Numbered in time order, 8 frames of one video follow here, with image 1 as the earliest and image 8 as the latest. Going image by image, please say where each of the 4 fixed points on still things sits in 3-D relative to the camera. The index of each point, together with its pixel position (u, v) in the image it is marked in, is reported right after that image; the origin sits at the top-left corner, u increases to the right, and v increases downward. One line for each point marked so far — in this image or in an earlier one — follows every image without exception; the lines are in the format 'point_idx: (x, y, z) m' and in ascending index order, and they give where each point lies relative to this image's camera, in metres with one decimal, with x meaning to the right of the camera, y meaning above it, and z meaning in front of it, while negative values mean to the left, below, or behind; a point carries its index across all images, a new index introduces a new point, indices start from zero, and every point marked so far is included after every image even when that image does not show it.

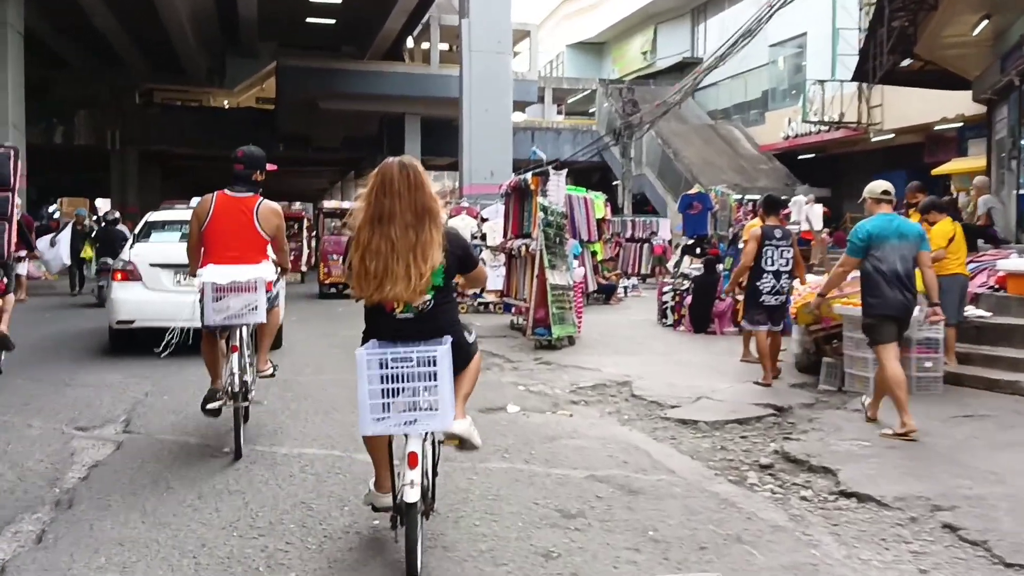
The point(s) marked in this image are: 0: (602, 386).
0: (+0.9, -1.0, +8.4) m
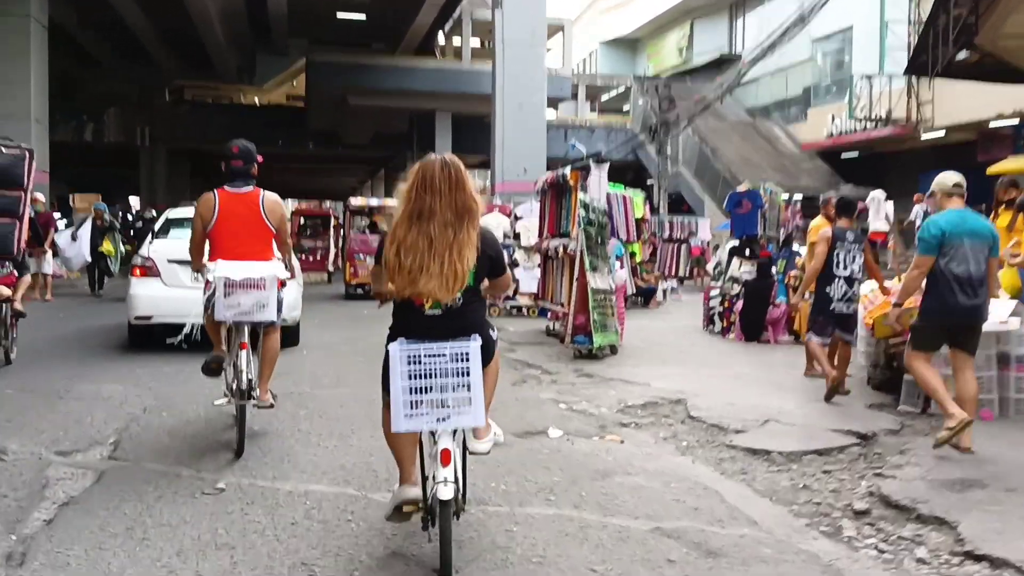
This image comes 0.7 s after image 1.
0: (+1.3, -1.0, +7.5) m
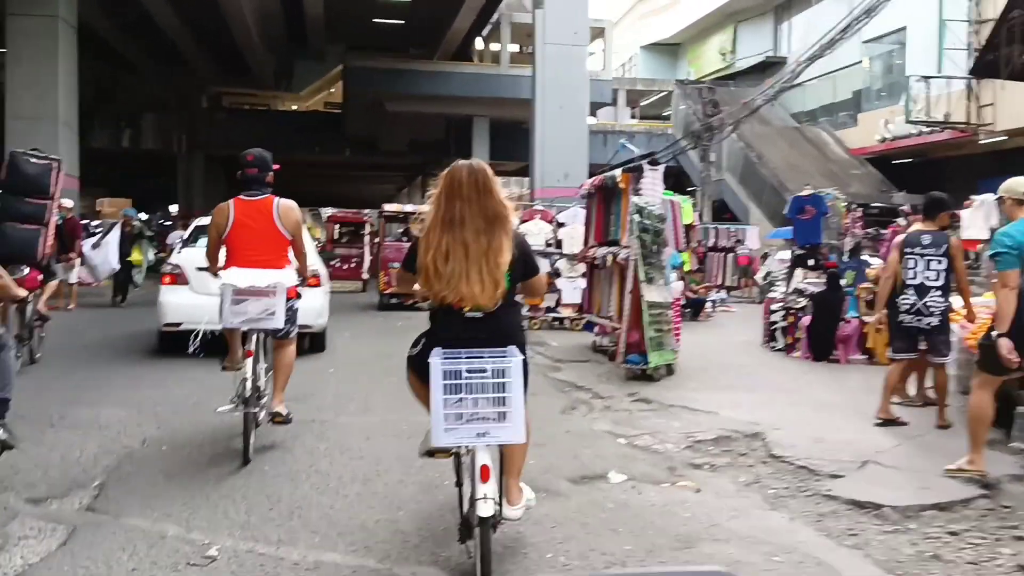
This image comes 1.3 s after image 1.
0: (+1.7, -1.2, +6.5) m
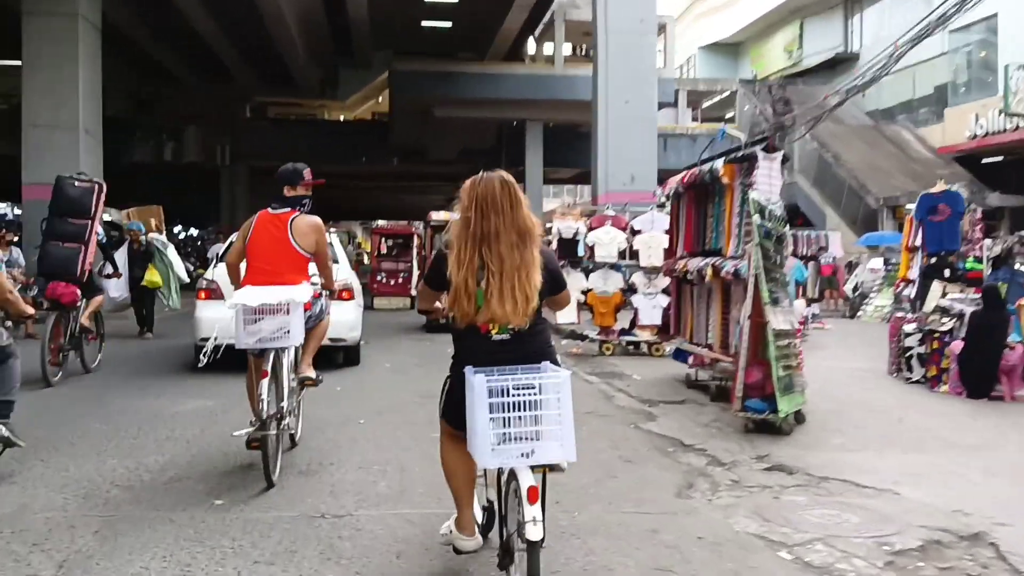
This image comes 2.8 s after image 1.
0: (+2.2, -1.3, +4.3) m
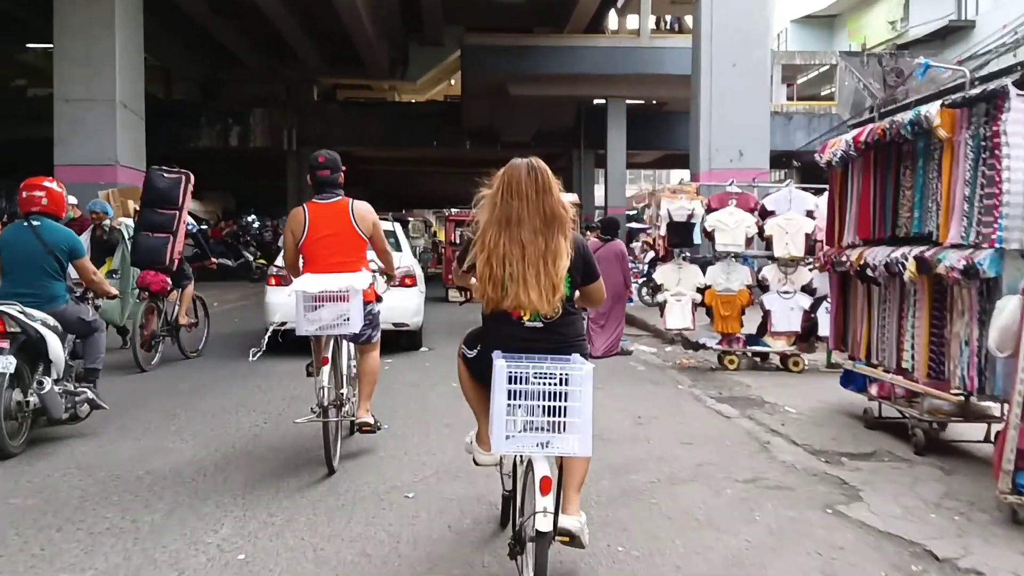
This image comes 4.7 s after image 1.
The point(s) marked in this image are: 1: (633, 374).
0: (+2.6, -1.4, +1.7) m
1: (+1.3, -0.9, +8.8) m
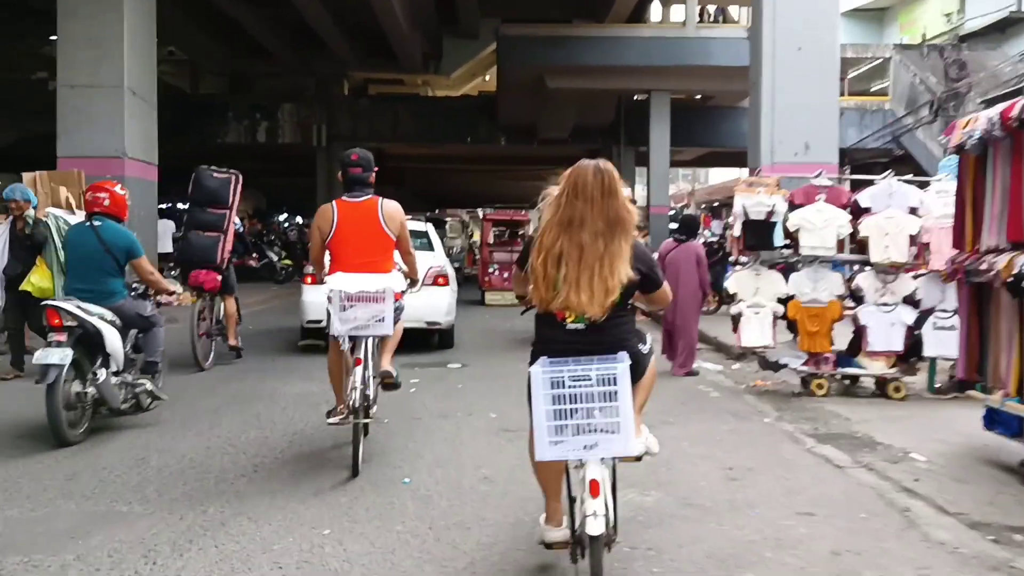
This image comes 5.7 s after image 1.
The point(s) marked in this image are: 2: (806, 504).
0: (+2.8, -1.5, +0.2) m
1: (+1.7, -1.0, +7.4) m
2: (+1.6, -1.1, +4.4) m
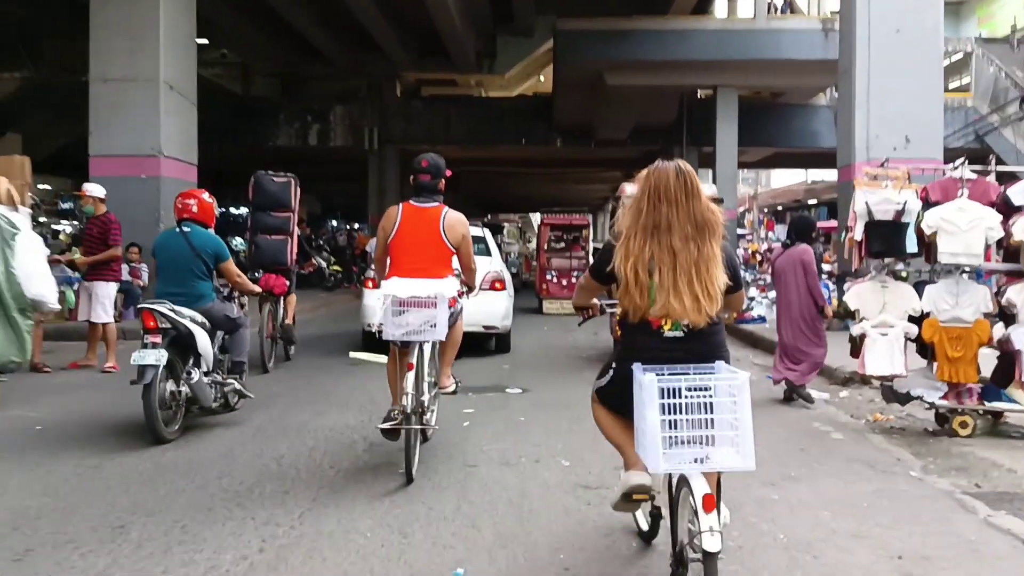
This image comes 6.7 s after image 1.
0: (+2.9, -1.6, -1.2) m
1: (+2.2, -1.1, +6.0) m
2: (+1.9, -1.2, +3.1) m
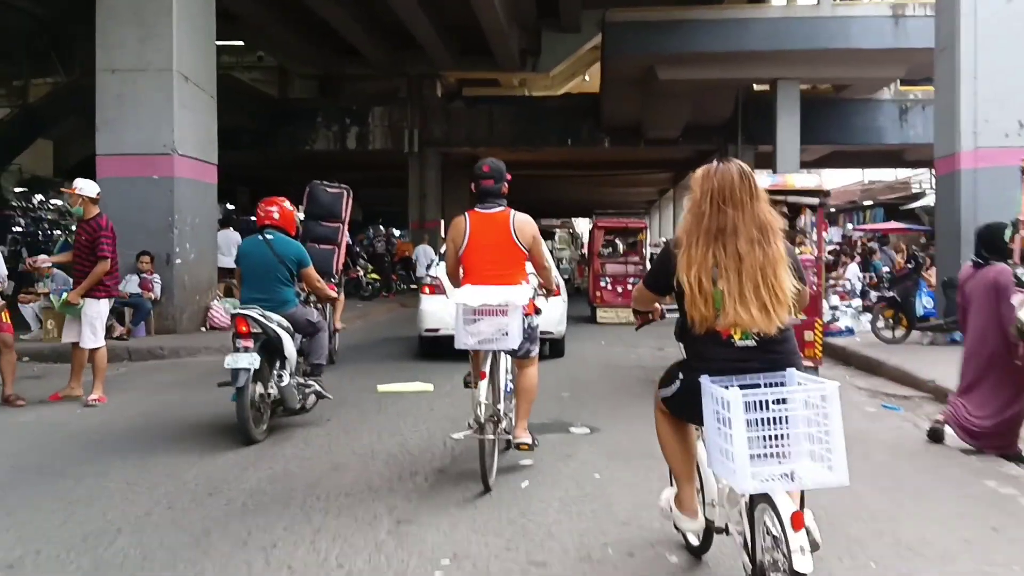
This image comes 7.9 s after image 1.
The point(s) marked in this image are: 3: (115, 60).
0: (+2.9, -1.6, -2.9) m
1: (+2.6, -1.2, +4.4) m
2: (+2.2, -1.3, +1.5) m
3: (-5.2, +3.0, +11.0) m
